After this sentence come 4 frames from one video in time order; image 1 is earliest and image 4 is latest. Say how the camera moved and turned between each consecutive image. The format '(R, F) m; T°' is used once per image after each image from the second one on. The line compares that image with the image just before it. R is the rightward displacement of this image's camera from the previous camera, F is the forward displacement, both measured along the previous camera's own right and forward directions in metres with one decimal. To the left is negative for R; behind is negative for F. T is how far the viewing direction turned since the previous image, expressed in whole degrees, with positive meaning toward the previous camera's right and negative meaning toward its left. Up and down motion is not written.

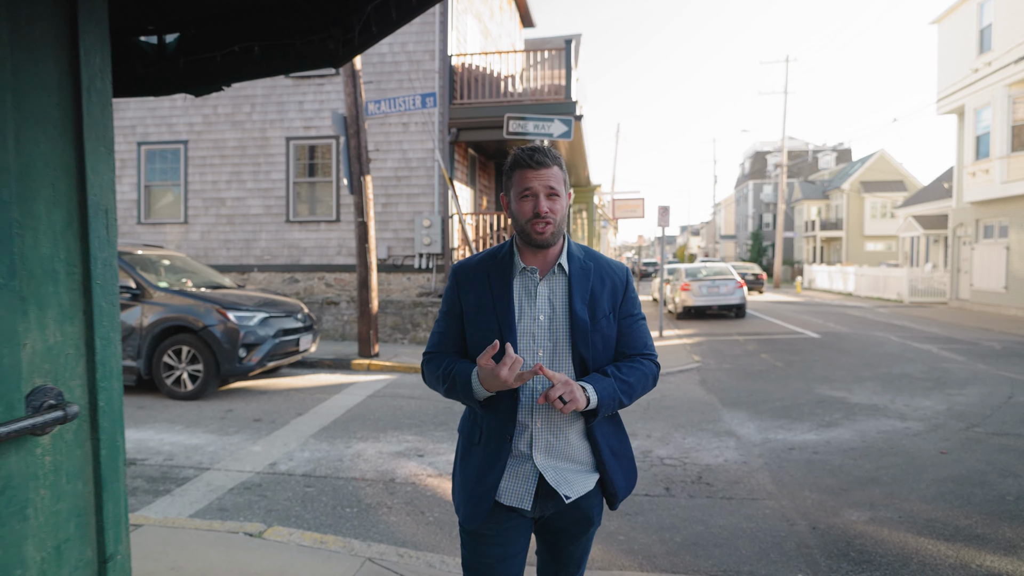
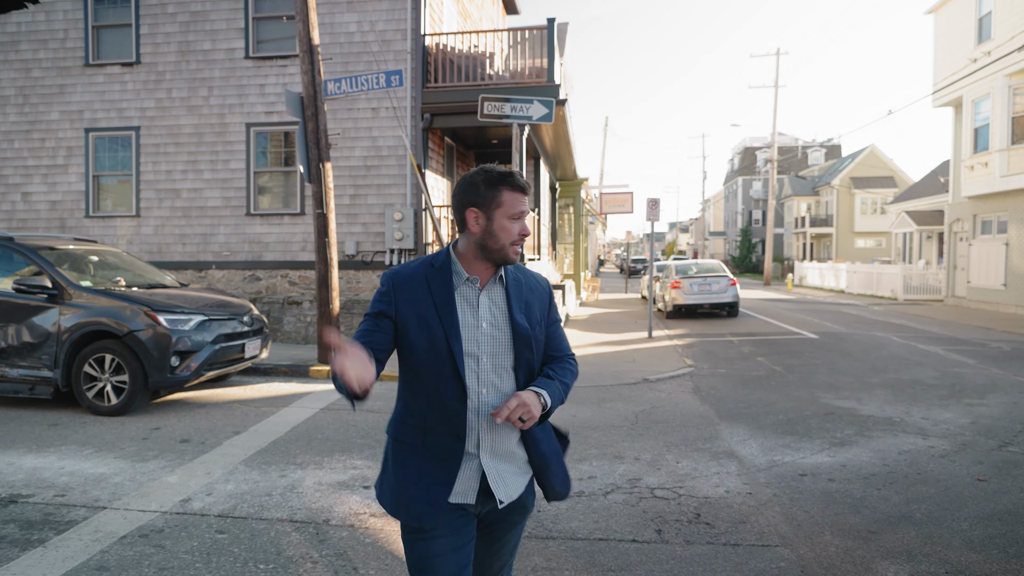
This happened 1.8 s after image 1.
(+0.2, +0.9) m; +1°
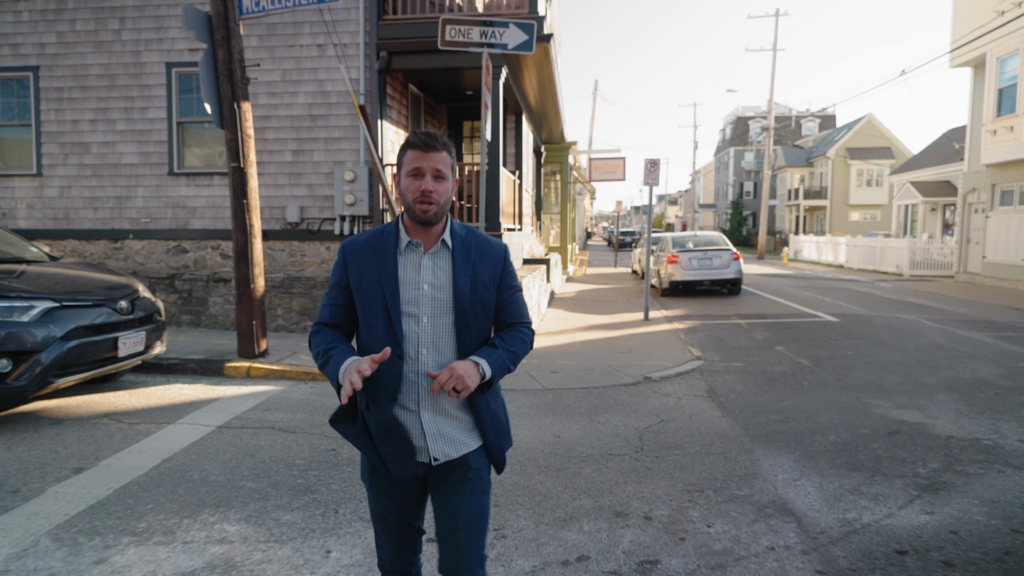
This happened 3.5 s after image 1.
(+0.2, +1.8) m; +1°
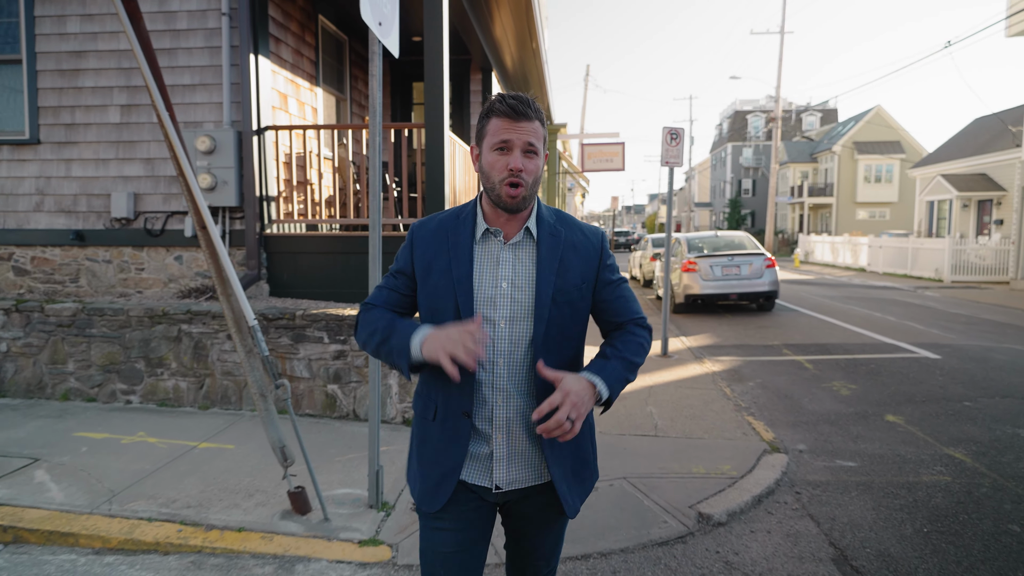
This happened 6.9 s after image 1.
(+0.4, +3.5) m; +1°
